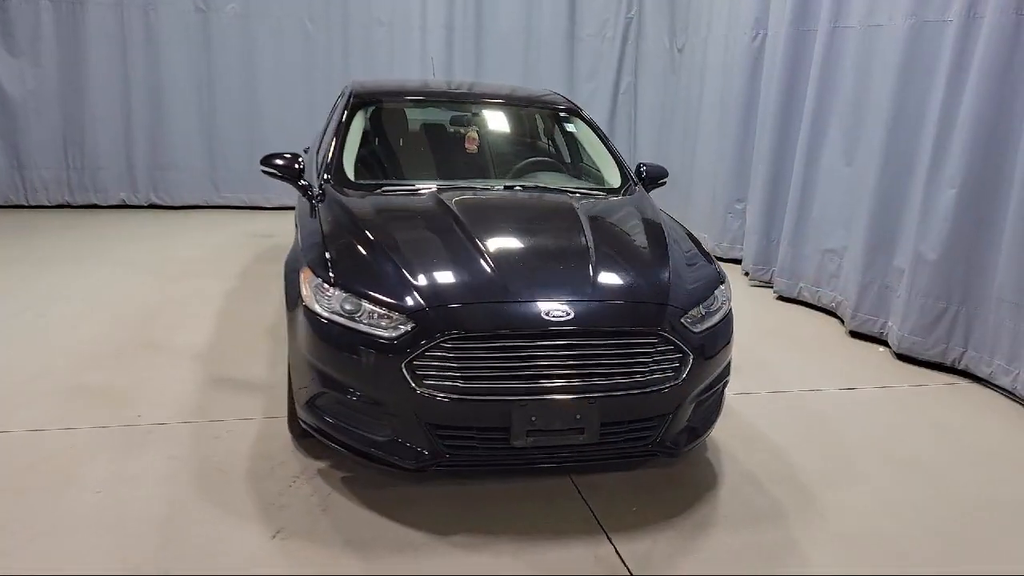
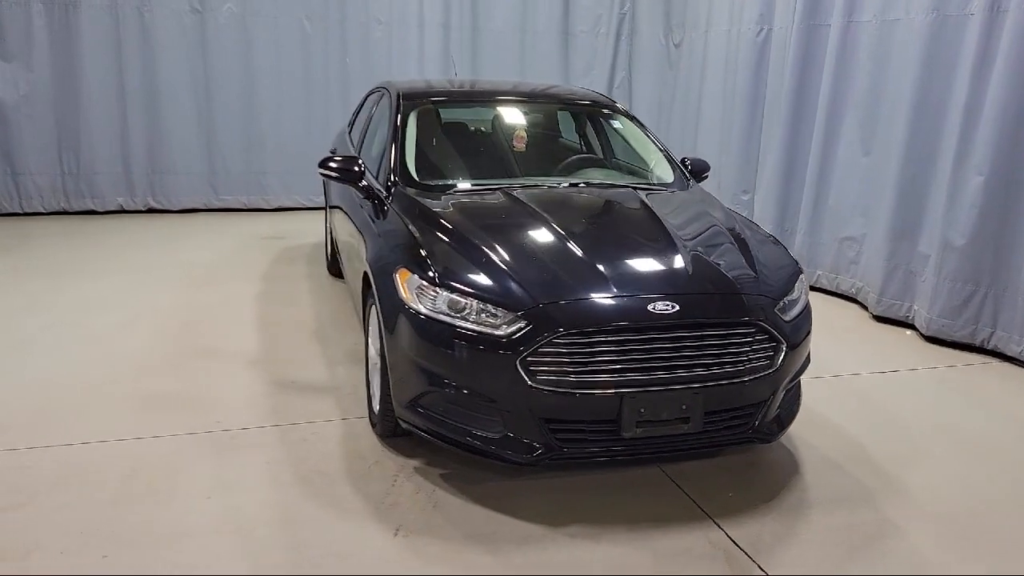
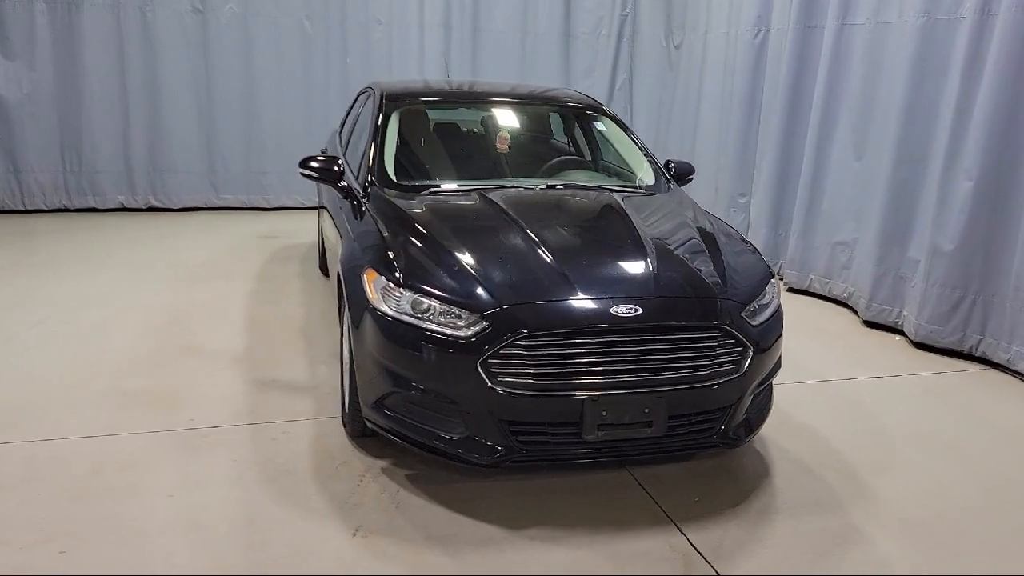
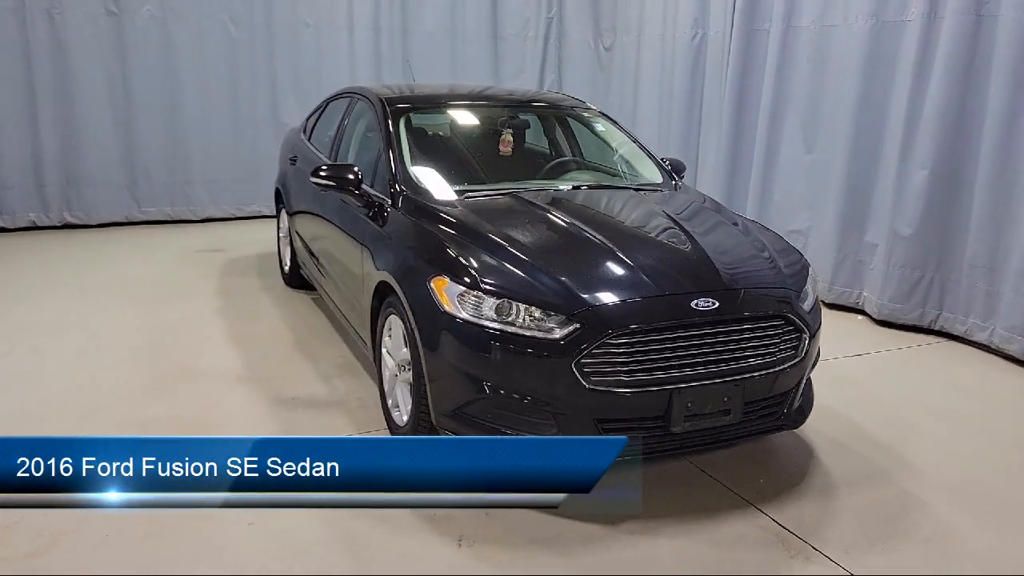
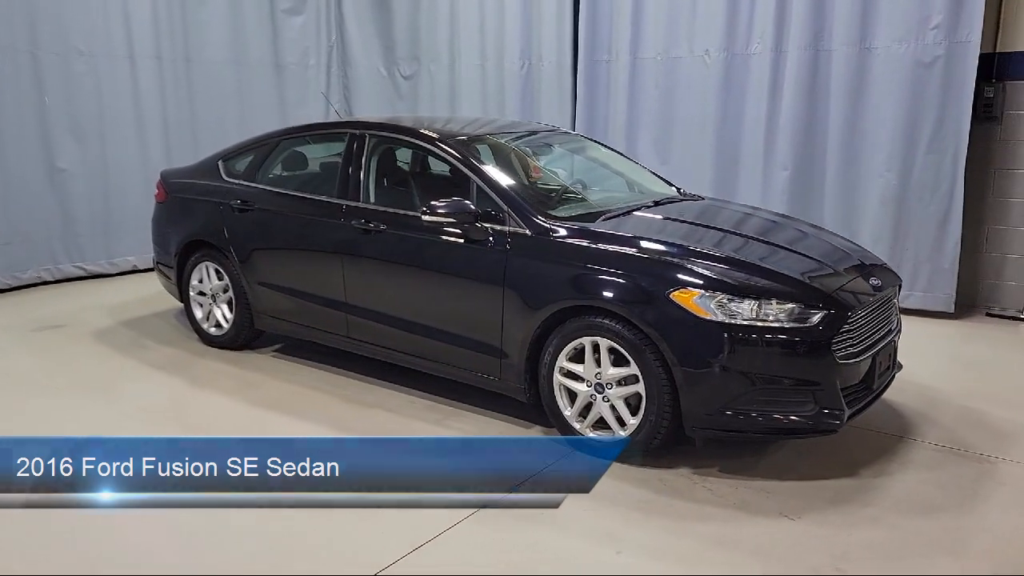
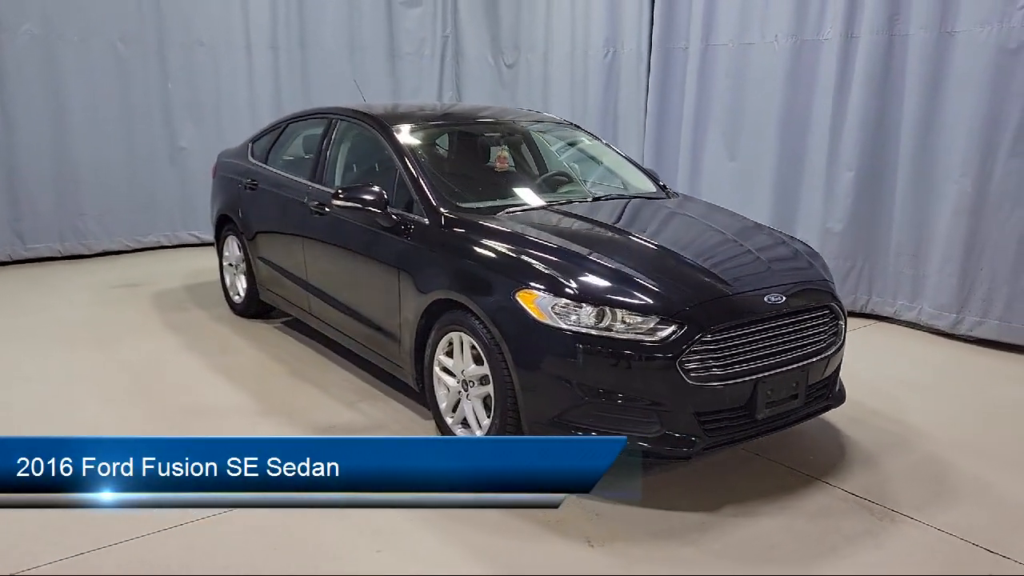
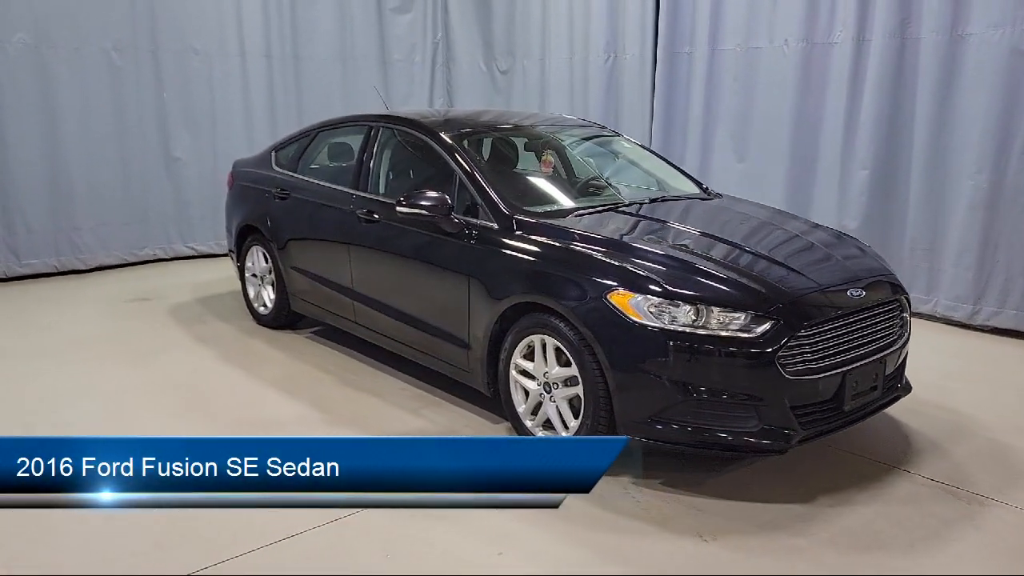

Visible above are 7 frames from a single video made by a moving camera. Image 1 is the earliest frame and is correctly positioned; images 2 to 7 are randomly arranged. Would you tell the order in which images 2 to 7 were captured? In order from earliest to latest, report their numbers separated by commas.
3, 2, 4, 6, 7, 5
